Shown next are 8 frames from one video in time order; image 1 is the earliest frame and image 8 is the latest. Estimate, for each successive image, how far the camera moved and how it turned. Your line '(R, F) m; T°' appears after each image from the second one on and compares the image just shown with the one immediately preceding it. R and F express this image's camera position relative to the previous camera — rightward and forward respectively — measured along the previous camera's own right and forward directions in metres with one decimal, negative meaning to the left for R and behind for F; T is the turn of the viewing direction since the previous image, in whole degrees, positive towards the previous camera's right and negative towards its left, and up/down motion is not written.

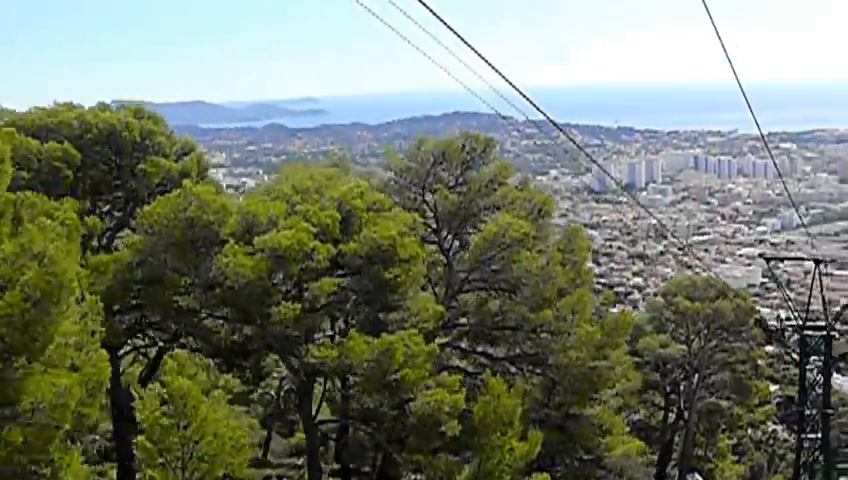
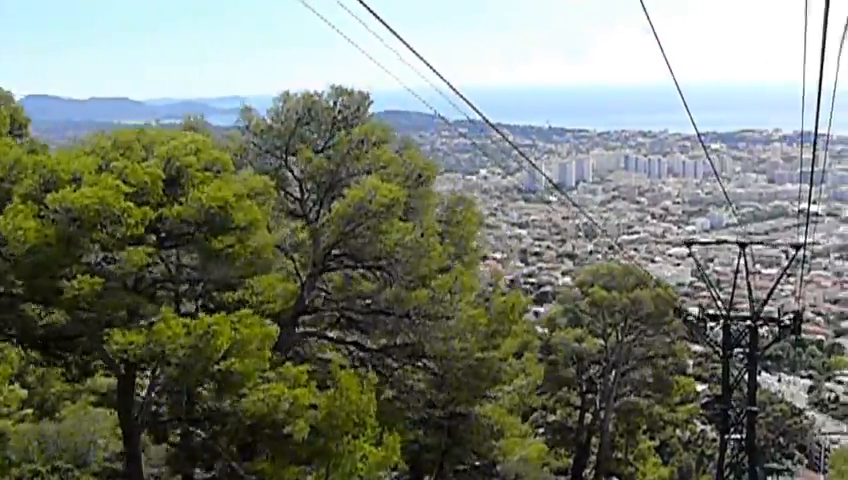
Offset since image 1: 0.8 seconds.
(+0.5, +1.3) m; +3°
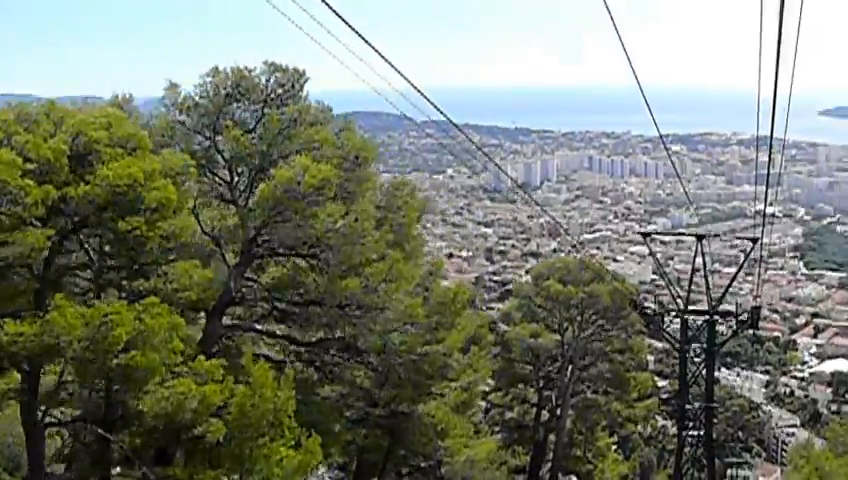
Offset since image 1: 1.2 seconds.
(+0.2, +0.5) m; +2°
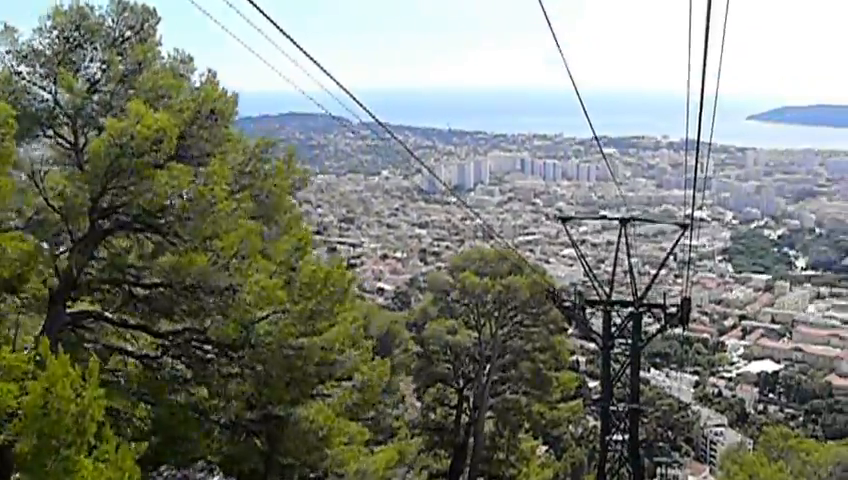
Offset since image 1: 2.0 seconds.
(+0.3, +1.0) m; +3°
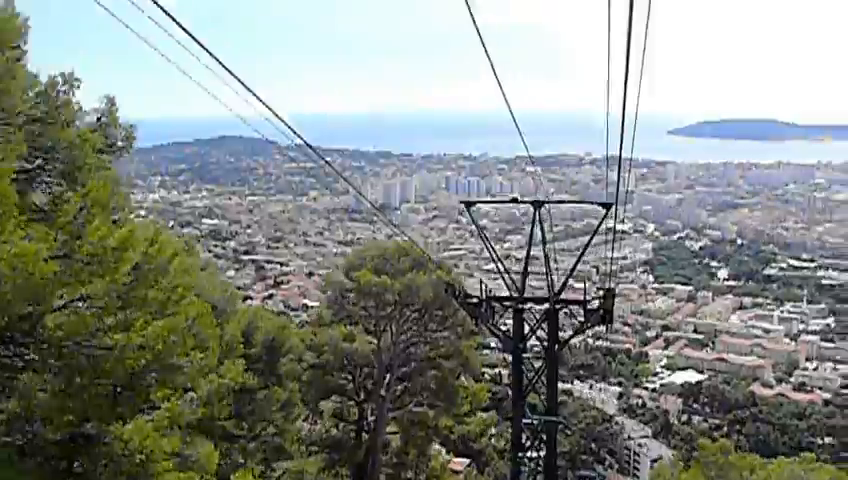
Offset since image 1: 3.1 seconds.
(+0.3, +1.3) m; +4°
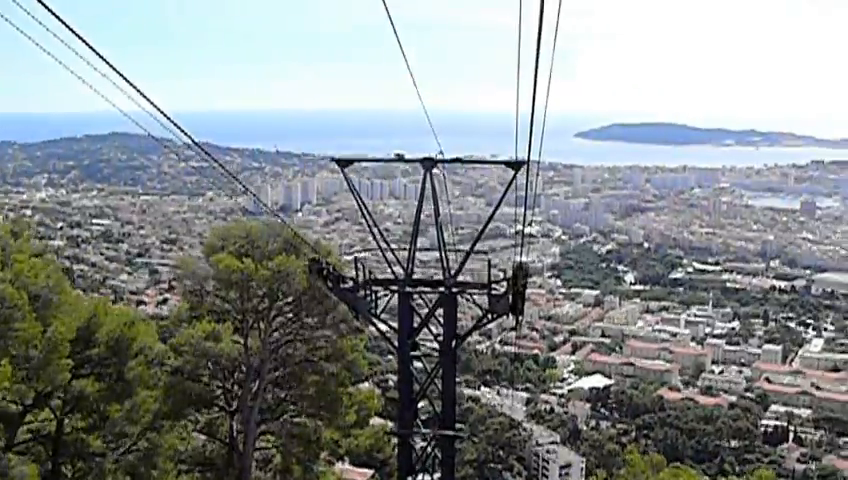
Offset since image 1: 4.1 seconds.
(+0.3, +1.5) m; +5°
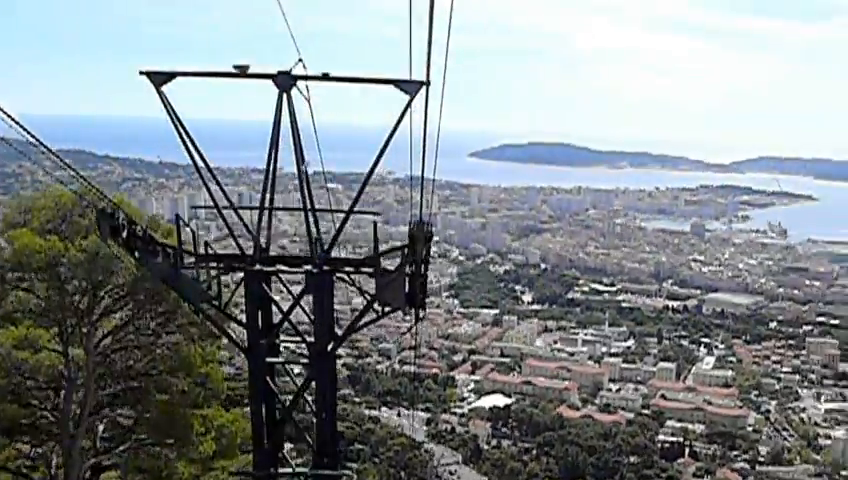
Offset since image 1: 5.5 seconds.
(-0.5, -0.1) m; +5°
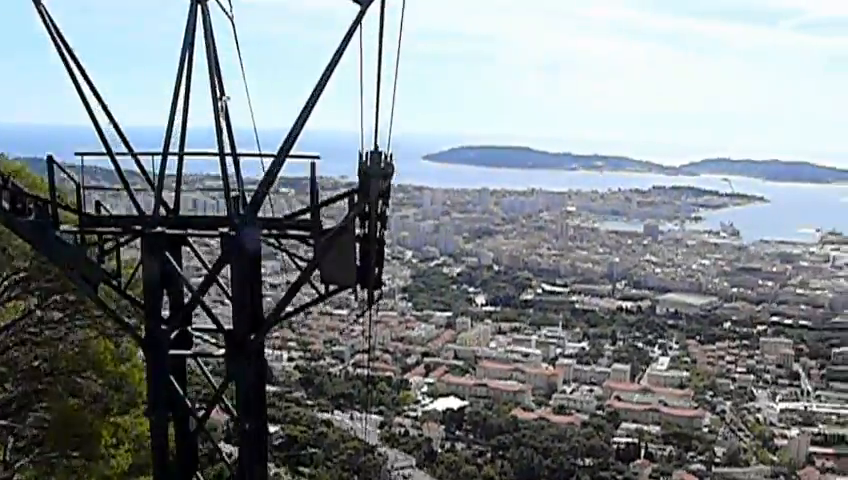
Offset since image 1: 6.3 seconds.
(-0.1, +0.9) m; +2°
